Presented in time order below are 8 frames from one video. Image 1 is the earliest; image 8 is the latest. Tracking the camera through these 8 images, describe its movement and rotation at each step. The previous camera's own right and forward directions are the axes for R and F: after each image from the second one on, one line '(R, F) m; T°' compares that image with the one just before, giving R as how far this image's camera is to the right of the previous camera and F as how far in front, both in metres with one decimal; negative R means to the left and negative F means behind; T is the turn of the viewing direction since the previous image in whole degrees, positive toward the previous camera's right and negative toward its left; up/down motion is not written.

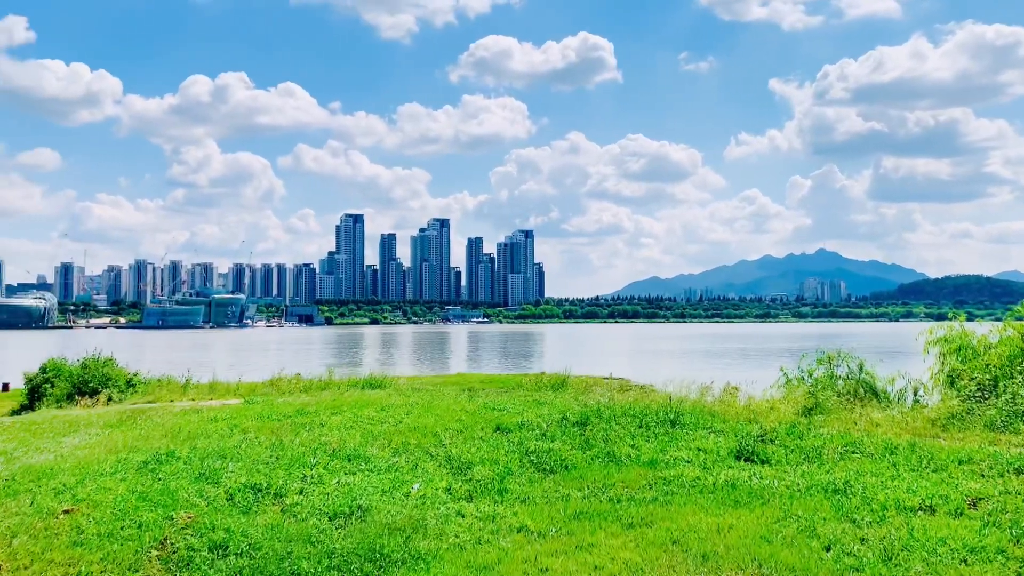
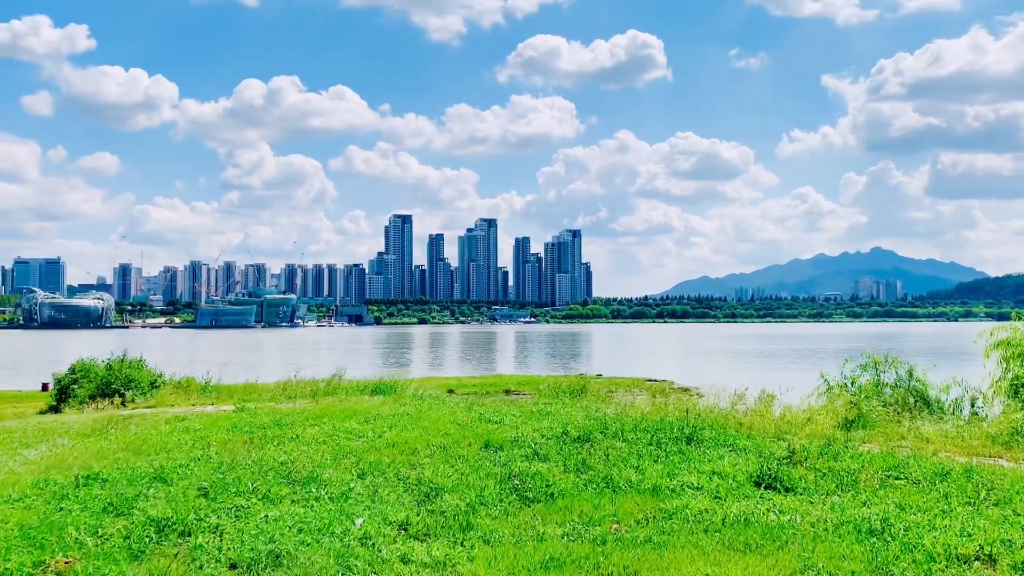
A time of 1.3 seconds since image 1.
(+1.1, +1.7) m; -4°
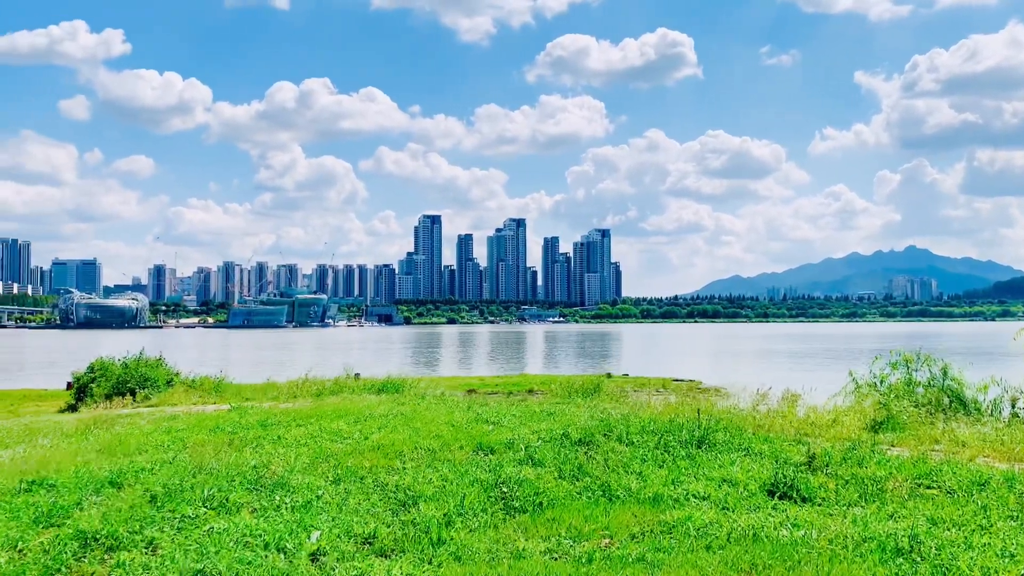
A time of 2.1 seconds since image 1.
(+0.7, +1.0) m; -2°
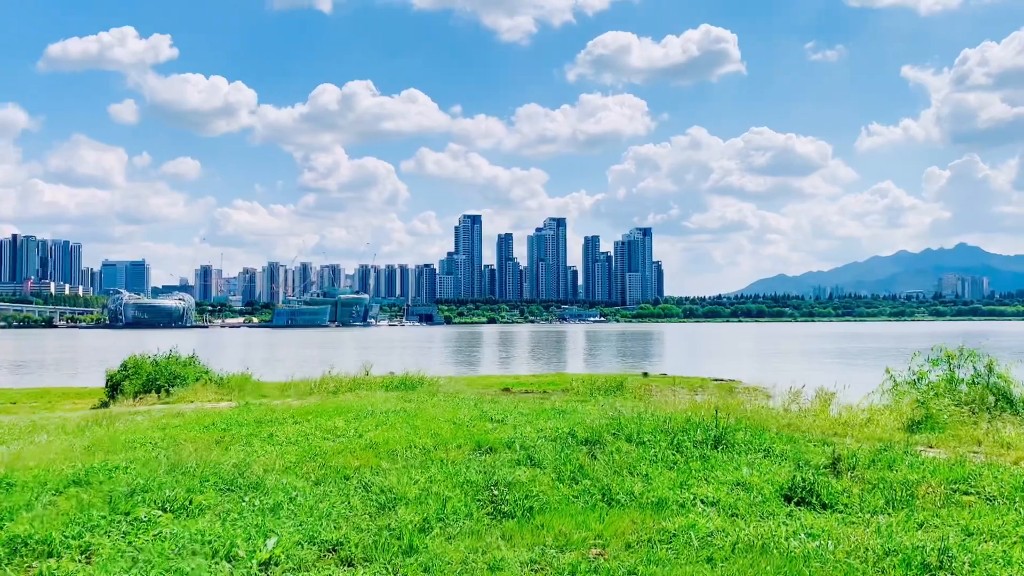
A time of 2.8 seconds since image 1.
(+0.7, +0.8) m; -3°
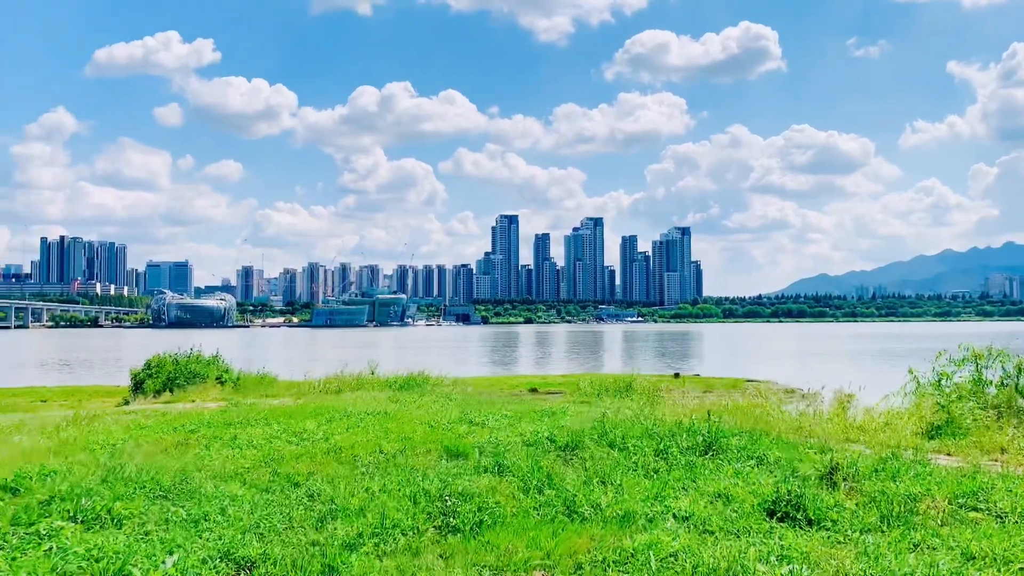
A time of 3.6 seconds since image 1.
(+1.1, +0.8) m; -3°
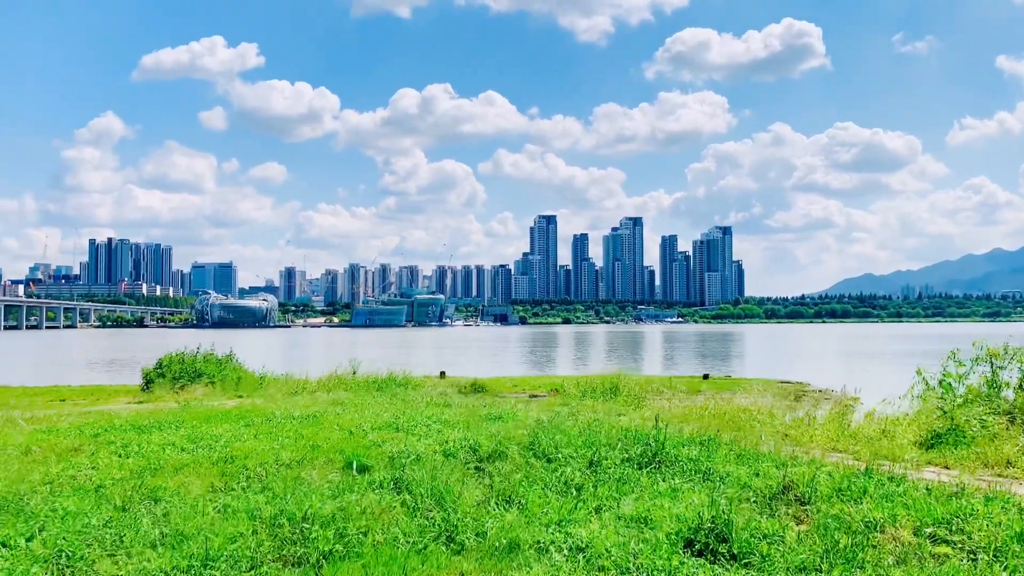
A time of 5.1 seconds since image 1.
(+2.0, +1.5) m; -3°
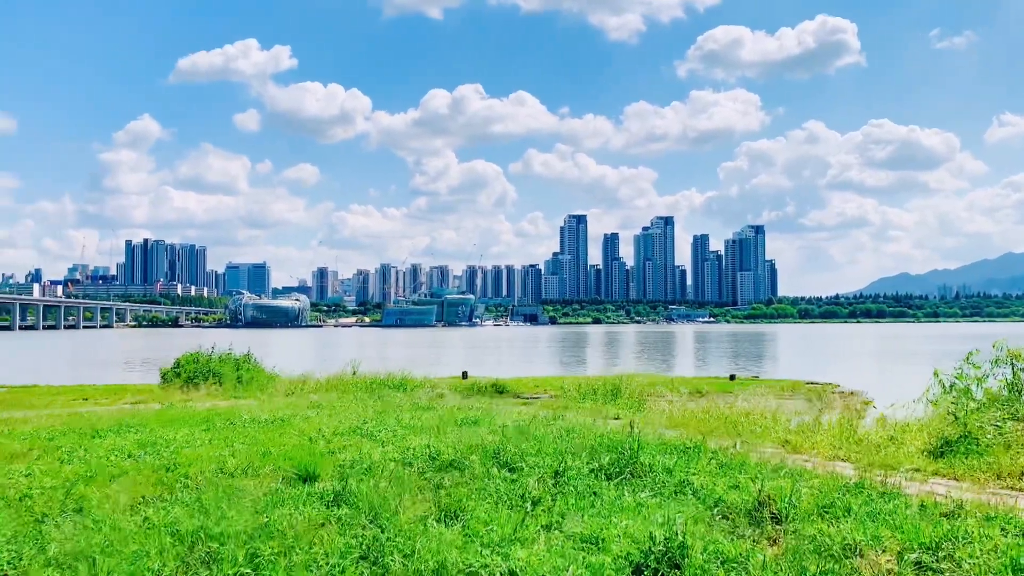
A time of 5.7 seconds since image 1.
(+1.1, +0.8) m; -2°
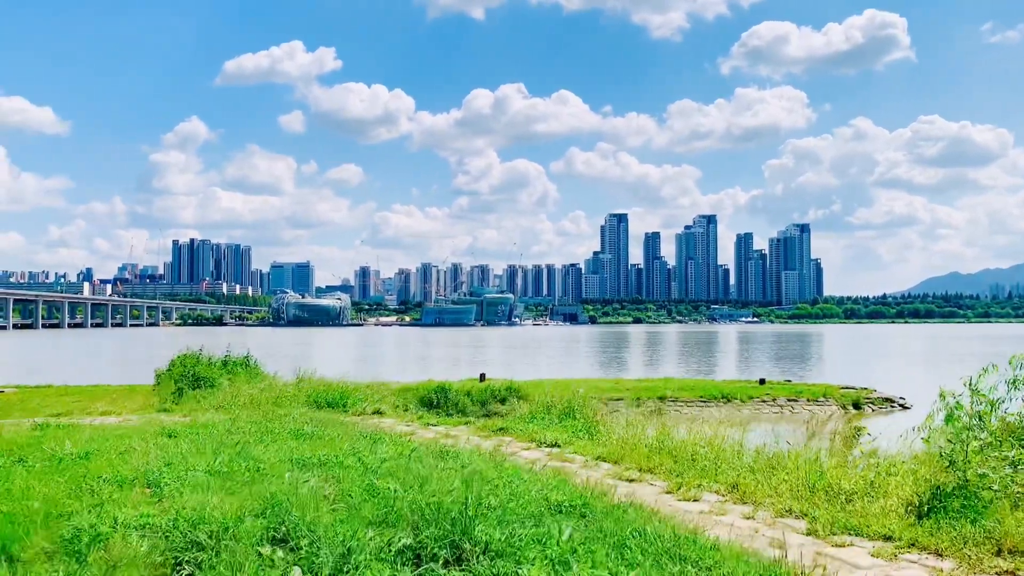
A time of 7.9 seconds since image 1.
(+2.9, +2.9) m; -3°
